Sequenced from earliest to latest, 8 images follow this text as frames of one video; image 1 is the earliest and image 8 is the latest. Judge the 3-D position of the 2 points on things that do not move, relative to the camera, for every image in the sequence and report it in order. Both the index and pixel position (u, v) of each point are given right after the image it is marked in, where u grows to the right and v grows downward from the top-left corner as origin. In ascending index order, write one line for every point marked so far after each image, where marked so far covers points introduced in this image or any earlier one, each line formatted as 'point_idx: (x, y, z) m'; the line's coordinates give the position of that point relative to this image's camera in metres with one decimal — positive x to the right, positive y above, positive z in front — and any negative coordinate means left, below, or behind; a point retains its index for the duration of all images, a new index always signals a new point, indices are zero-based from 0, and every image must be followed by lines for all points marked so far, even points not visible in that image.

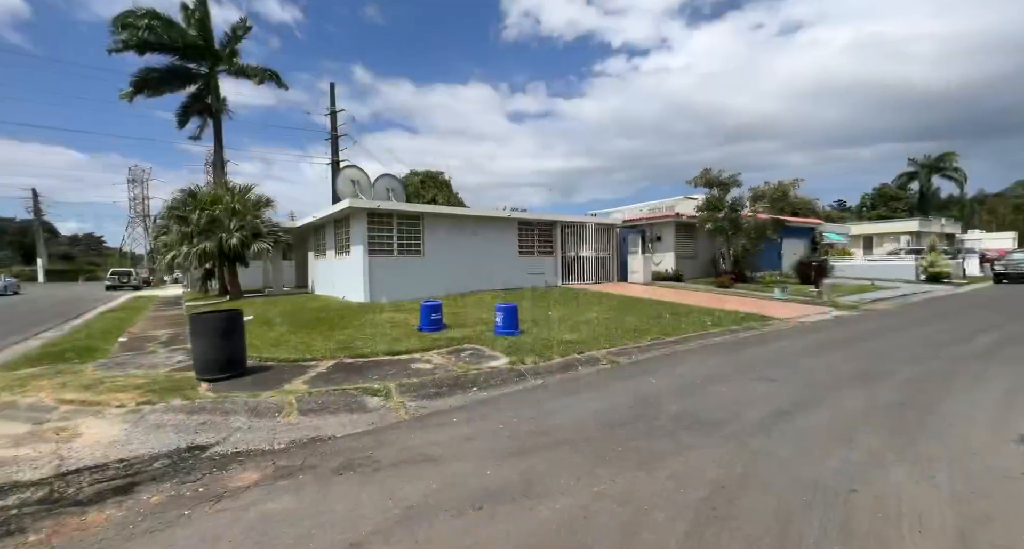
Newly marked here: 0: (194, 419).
0: (-3.3, -1.5, +4.9) m
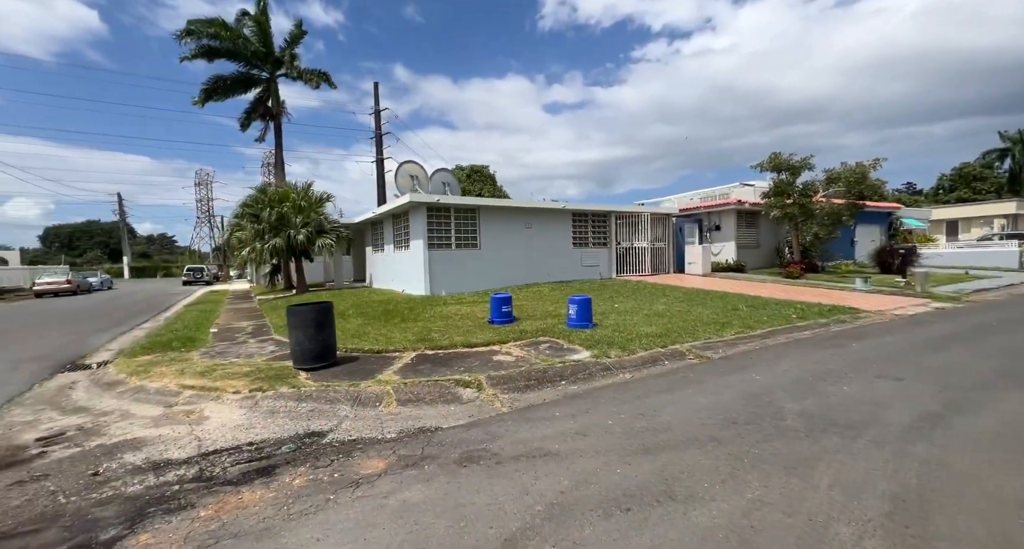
0: (-2.3, -1.4, +5.2) m
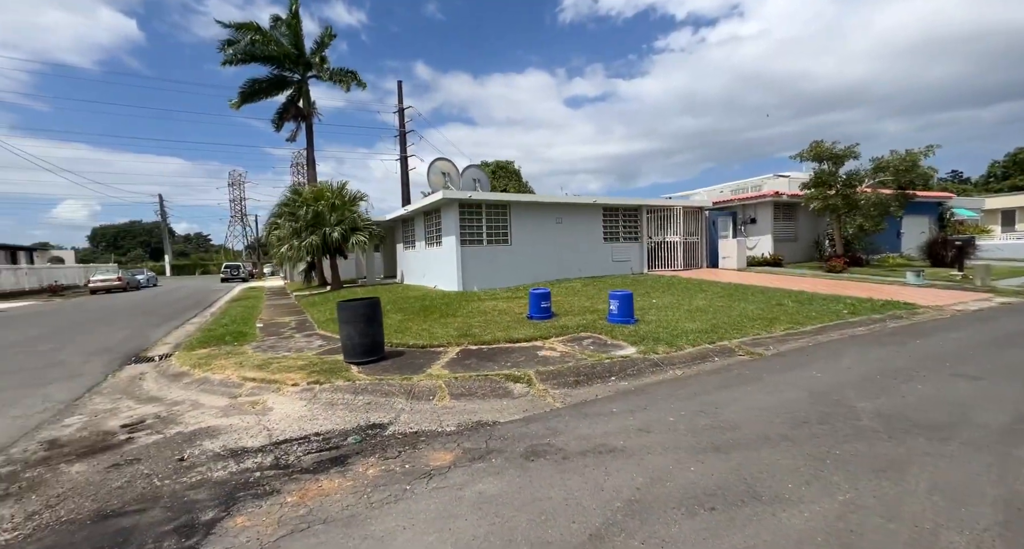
0: (-1.7, -1.4, +5.3) m
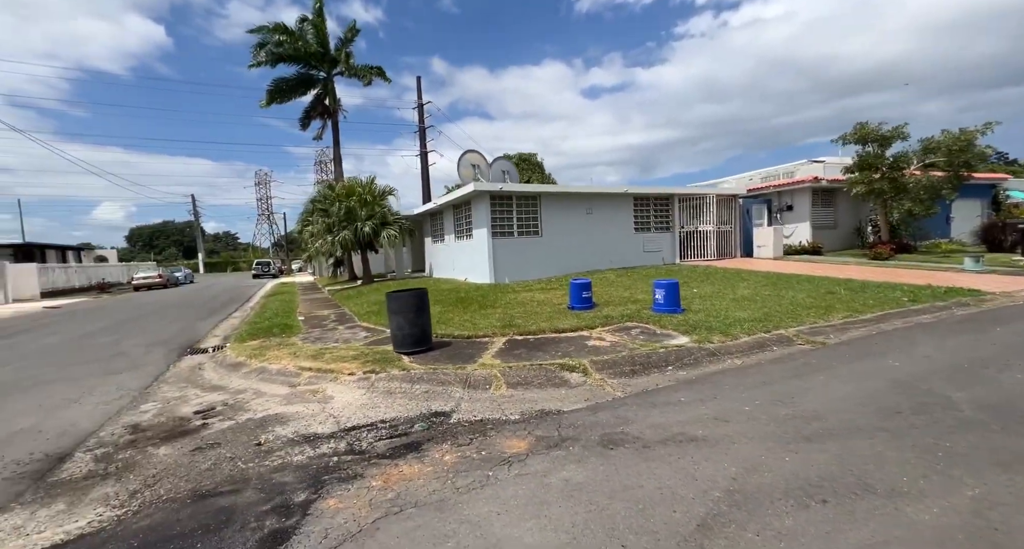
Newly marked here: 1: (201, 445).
0: (-1.1, -1.3, +5.4) m
1: (-2.7, -1.5, +4.1) m
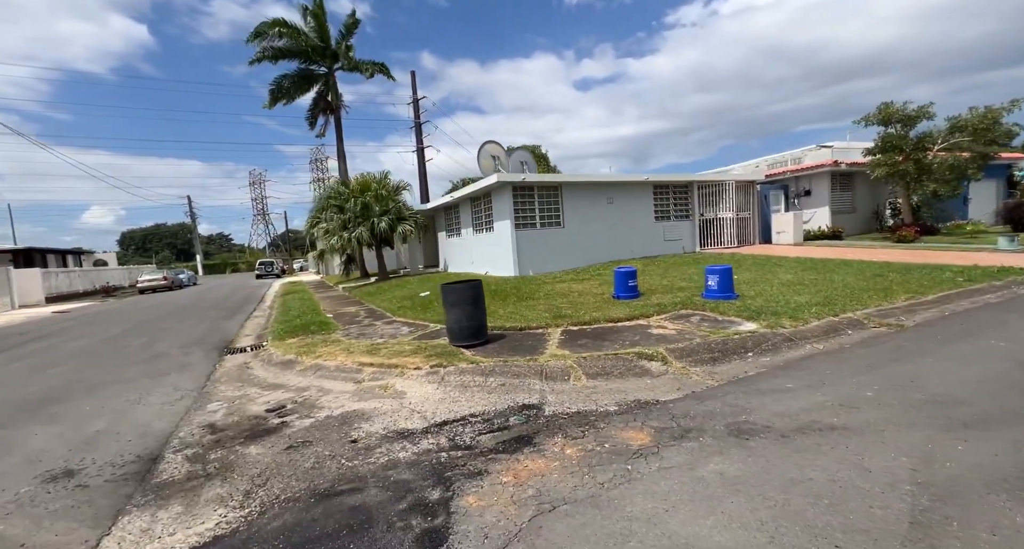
0: (-0.2, -1.2, +5.2) m
1: (-1.9, -1.4, +4.0) m
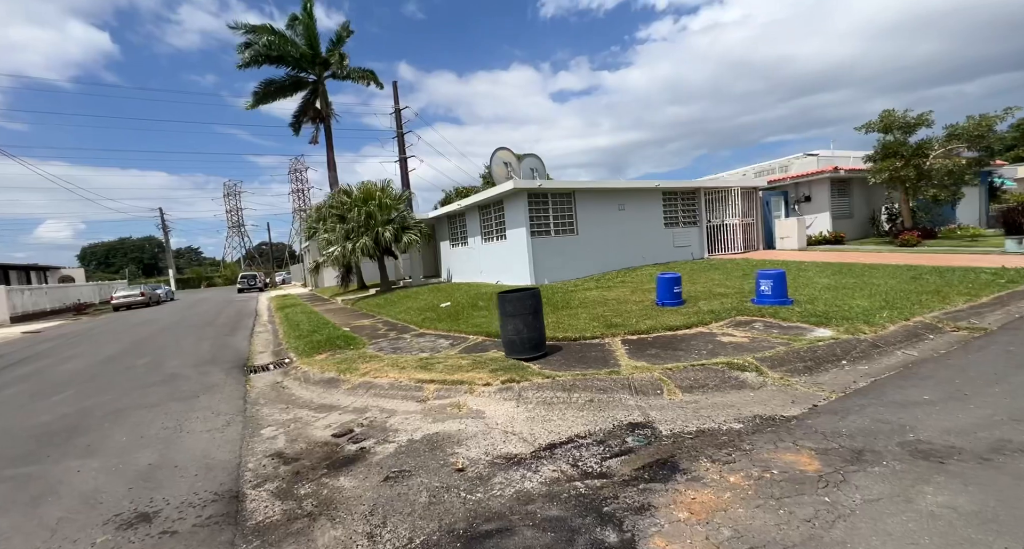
0: (+0.7, -1.3, +4.8) m
1: (-0.9, -1.5, +3.5) m
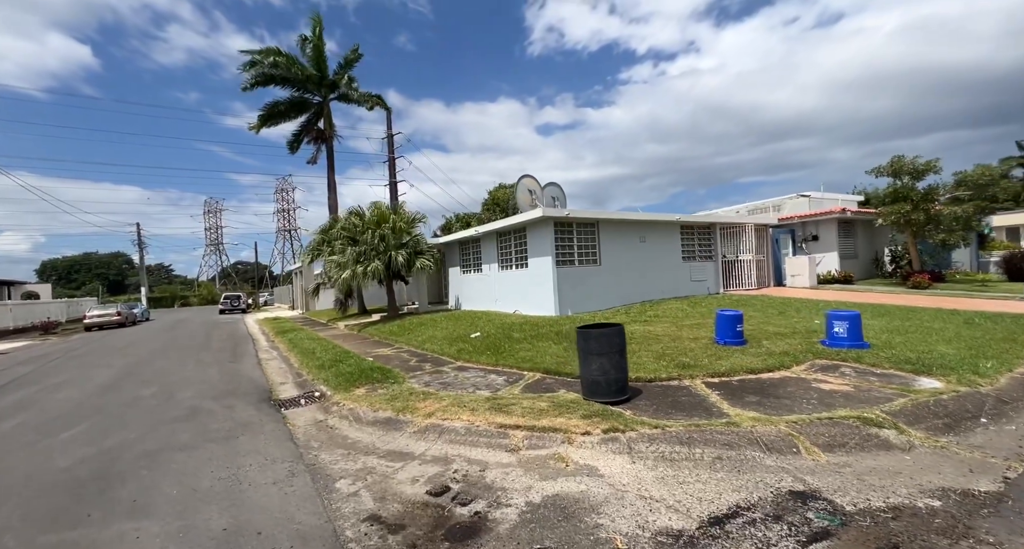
0: (+1.7, -1.6, +4.2) m
1: (+0.1, -1.7, +2.9) m
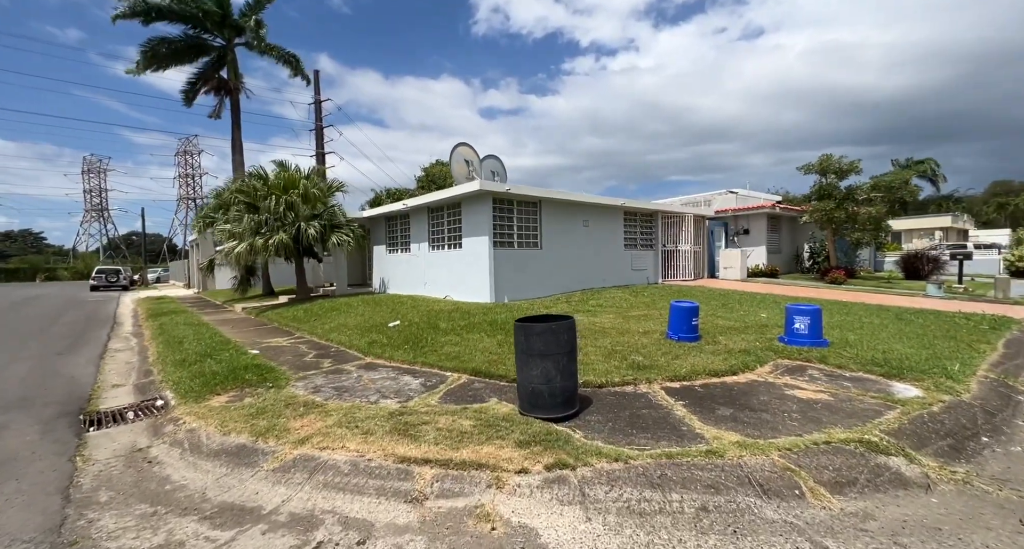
0: (+1.1, -1.5, +3.0) m
1: (-0.3, -1.6, +1.5) m
